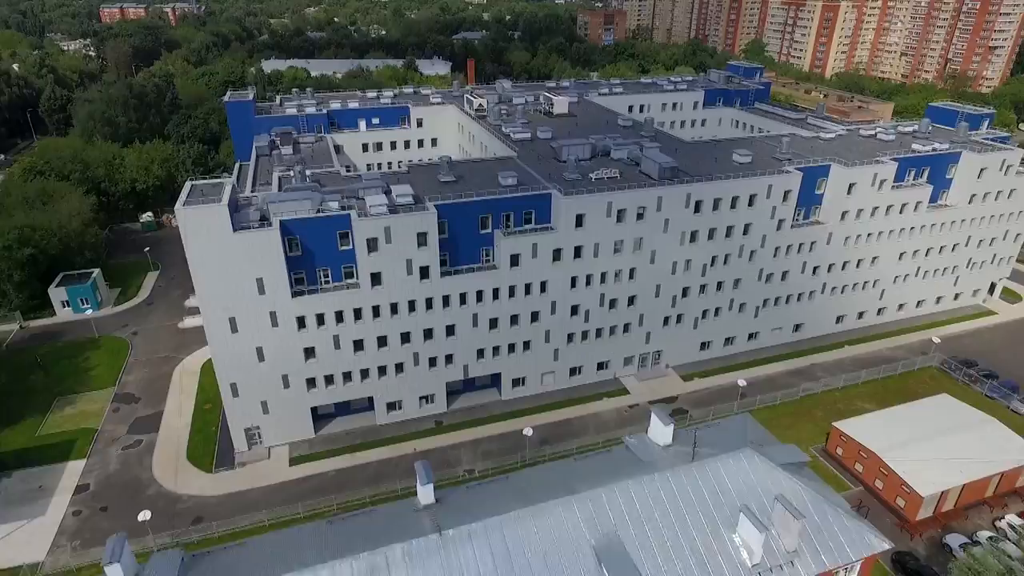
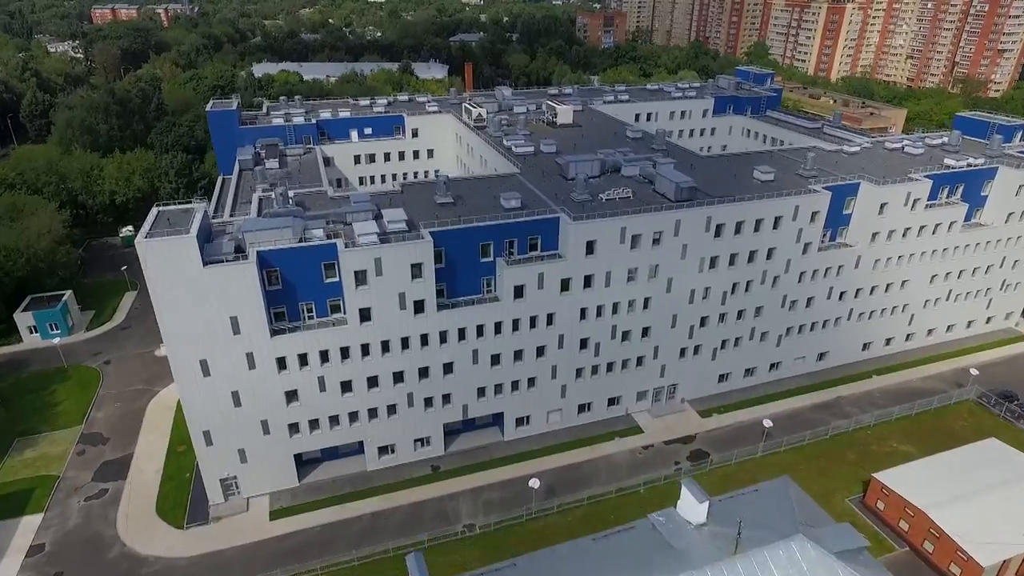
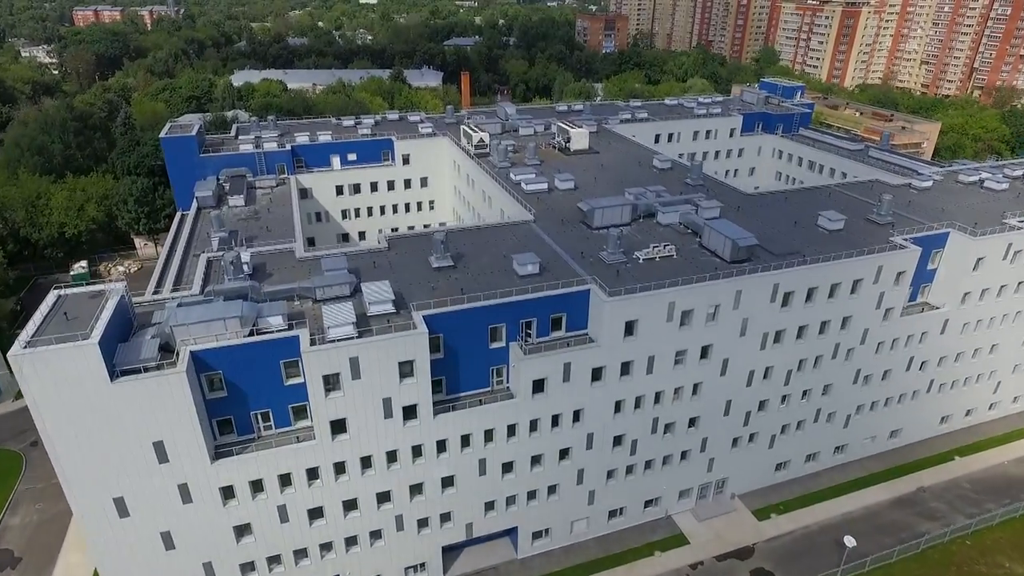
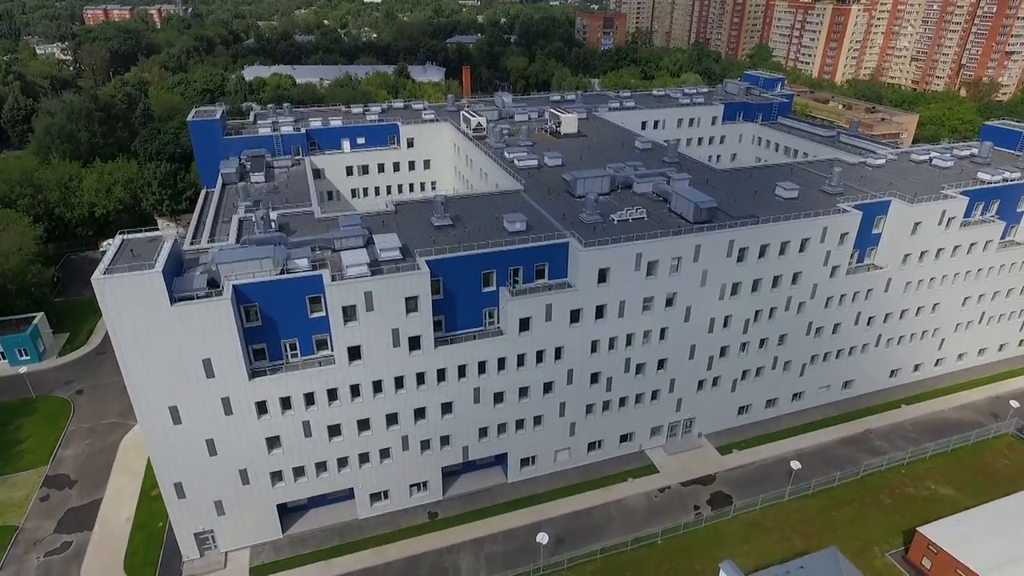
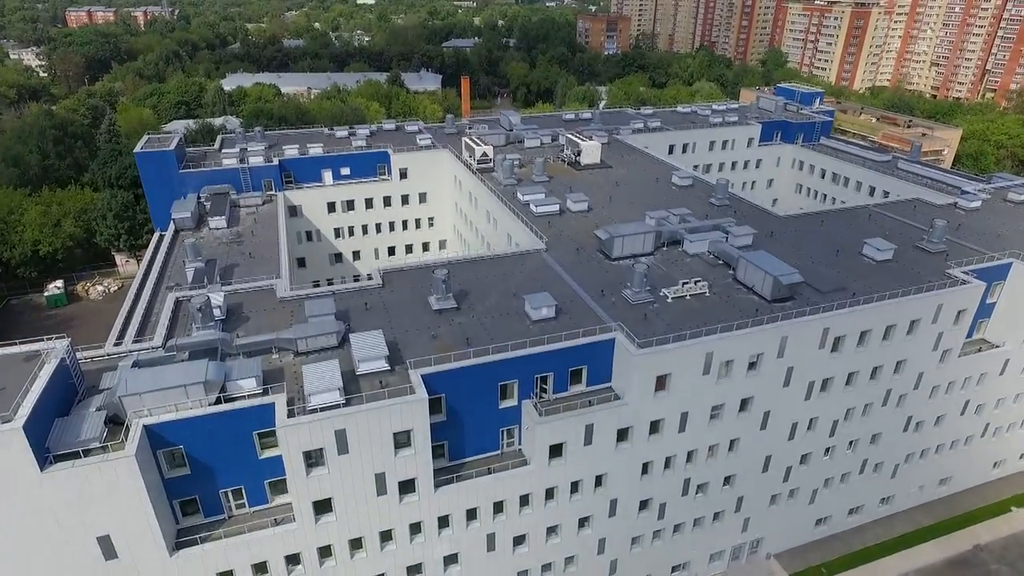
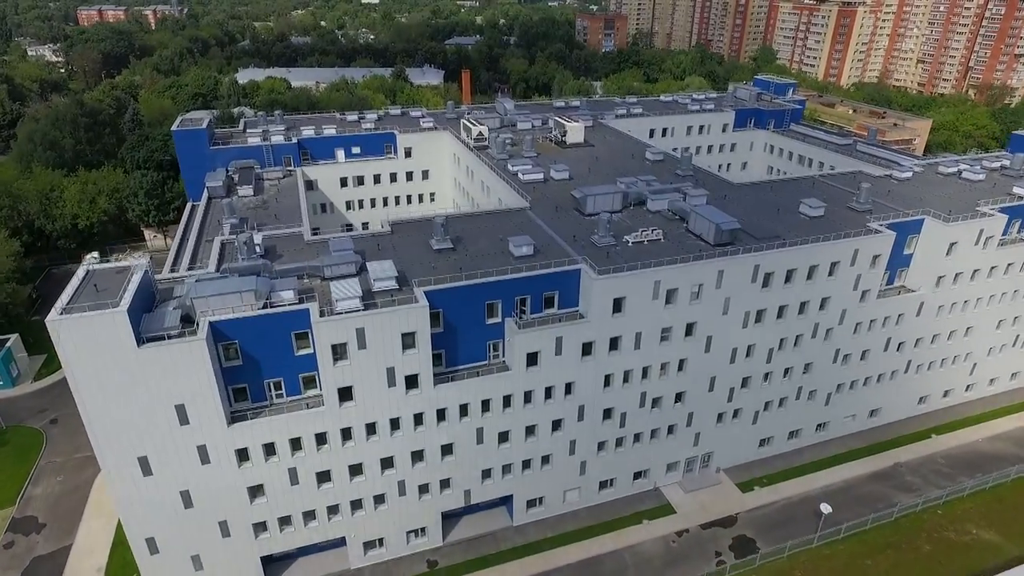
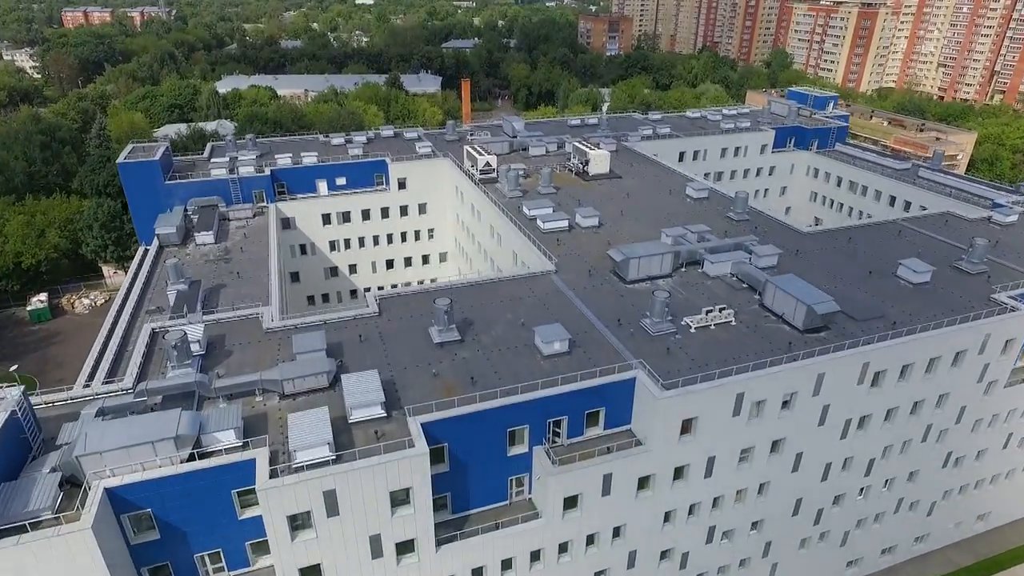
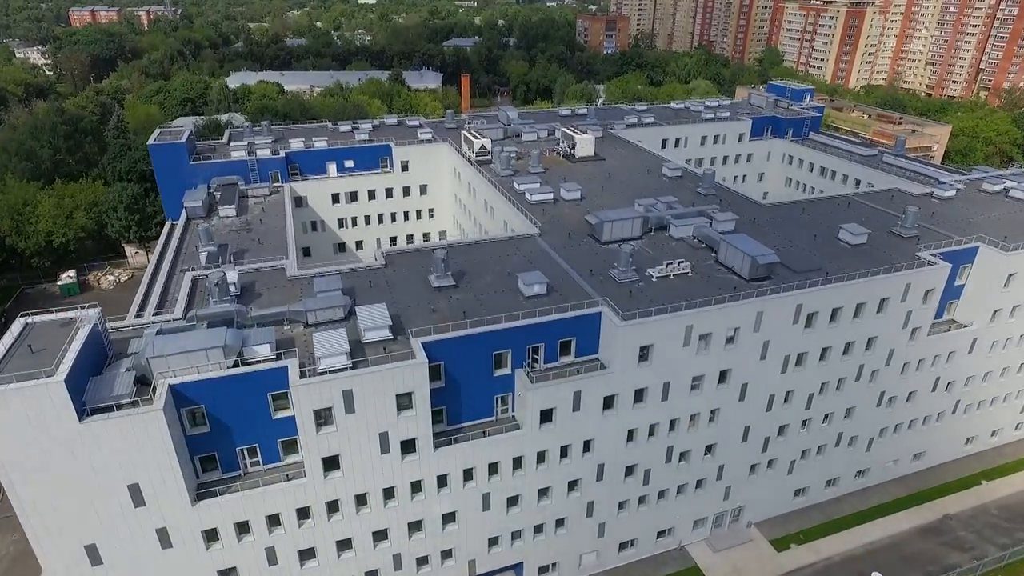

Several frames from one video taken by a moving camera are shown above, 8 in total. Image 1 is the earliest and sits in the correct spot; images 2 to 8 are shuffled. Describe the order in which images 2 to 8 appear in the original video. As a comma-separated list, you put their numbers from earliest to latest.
2, 4, 6, 3, 8, 5, 7
